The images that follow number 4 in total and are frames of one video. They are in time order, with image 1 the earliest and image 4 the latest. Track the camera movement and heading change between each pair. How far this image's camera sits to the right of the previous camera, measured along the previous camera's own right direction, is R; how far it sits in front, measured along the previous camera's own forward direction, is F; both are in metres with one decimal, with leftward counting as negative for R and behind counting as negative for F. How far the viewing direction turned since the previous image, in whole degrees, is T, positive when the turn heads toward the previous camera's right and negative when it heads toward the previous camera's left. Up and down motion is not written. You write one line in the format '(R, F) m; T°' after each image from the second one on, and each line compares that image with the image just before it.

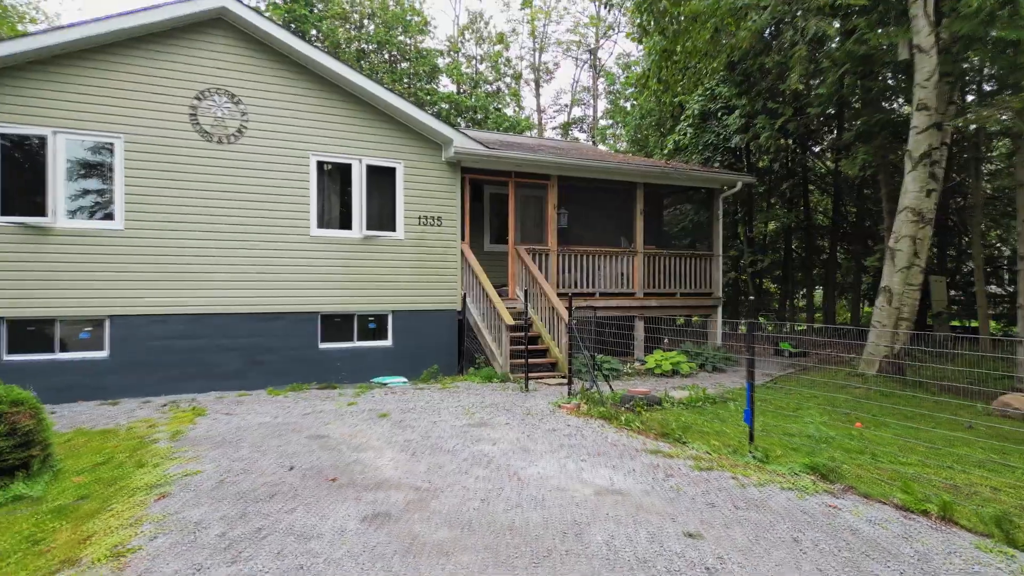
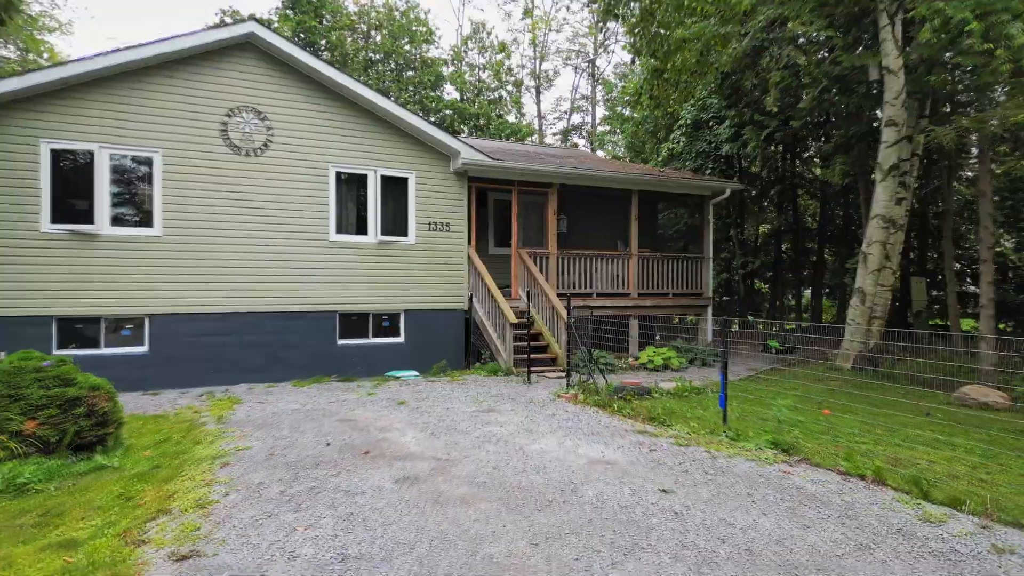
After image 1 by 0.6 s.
(-0.1, -0.7) m; 0°
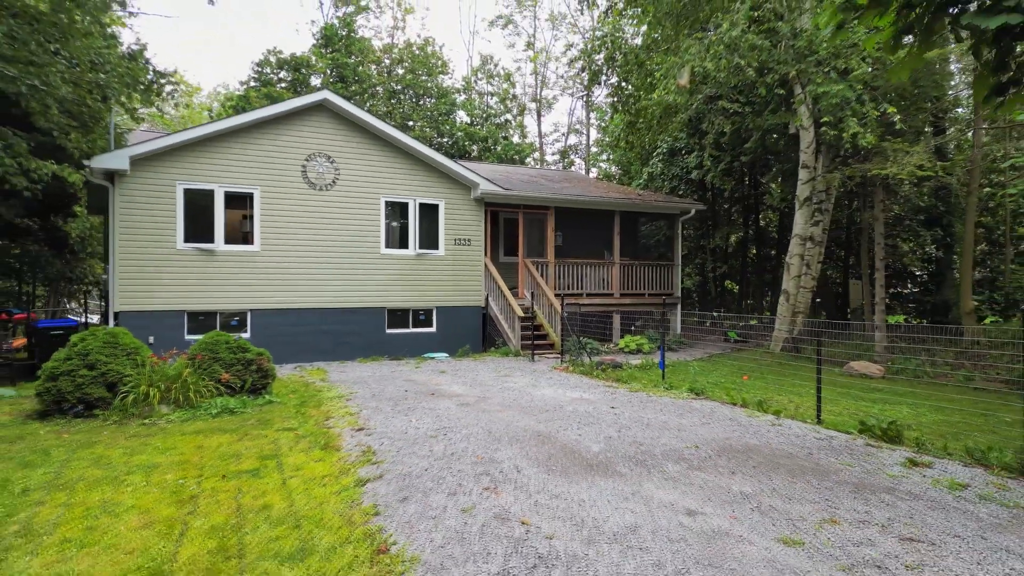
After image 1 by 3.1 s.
(-0.2, -2.9) m; 0°
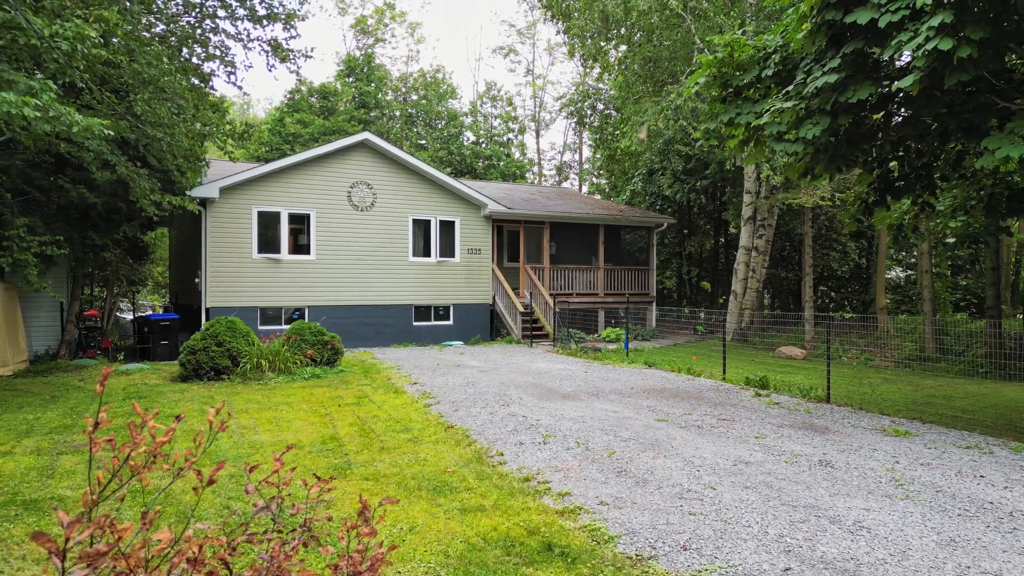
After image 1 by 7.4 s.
(-0.1, -3.0) m; 0°
